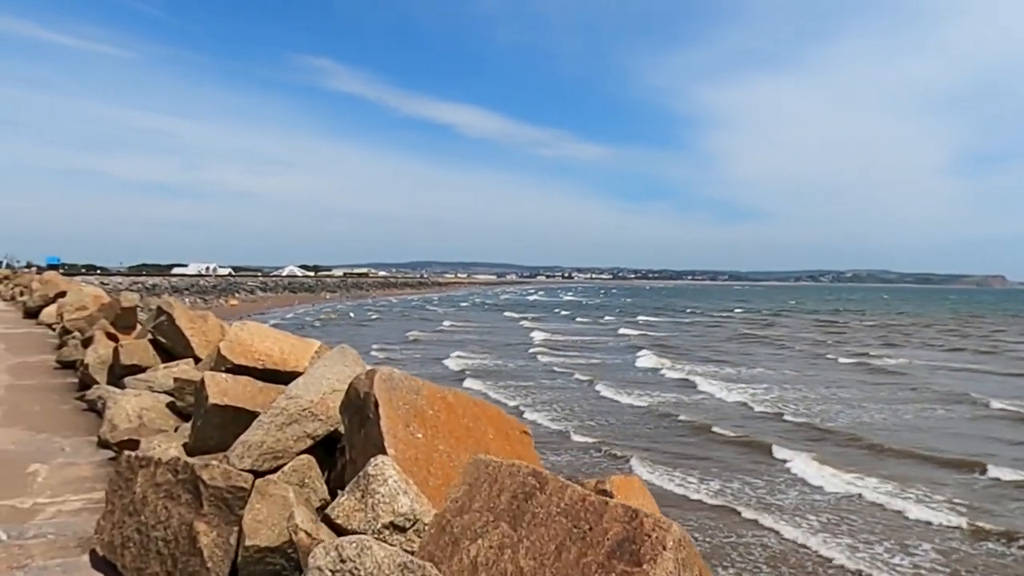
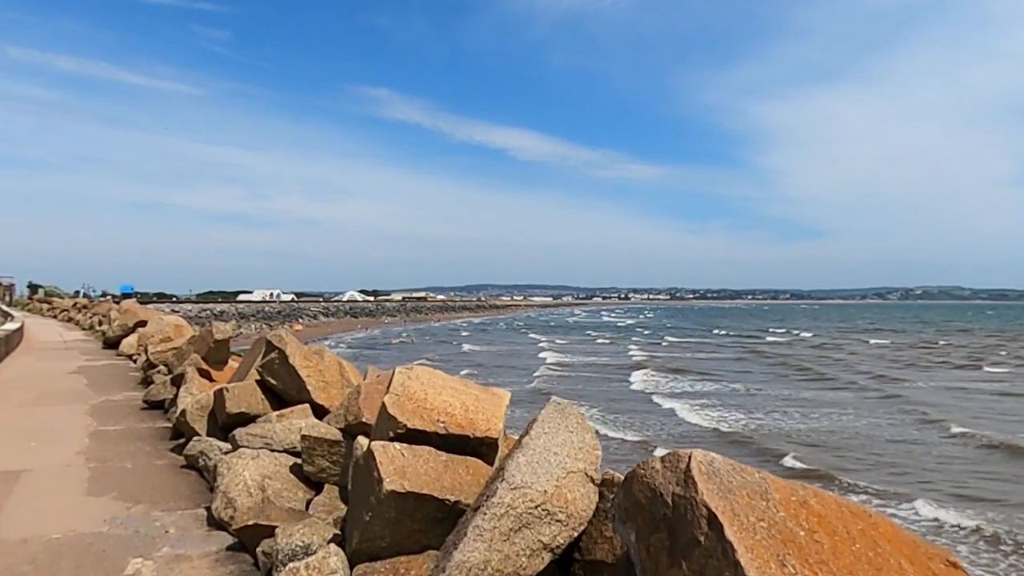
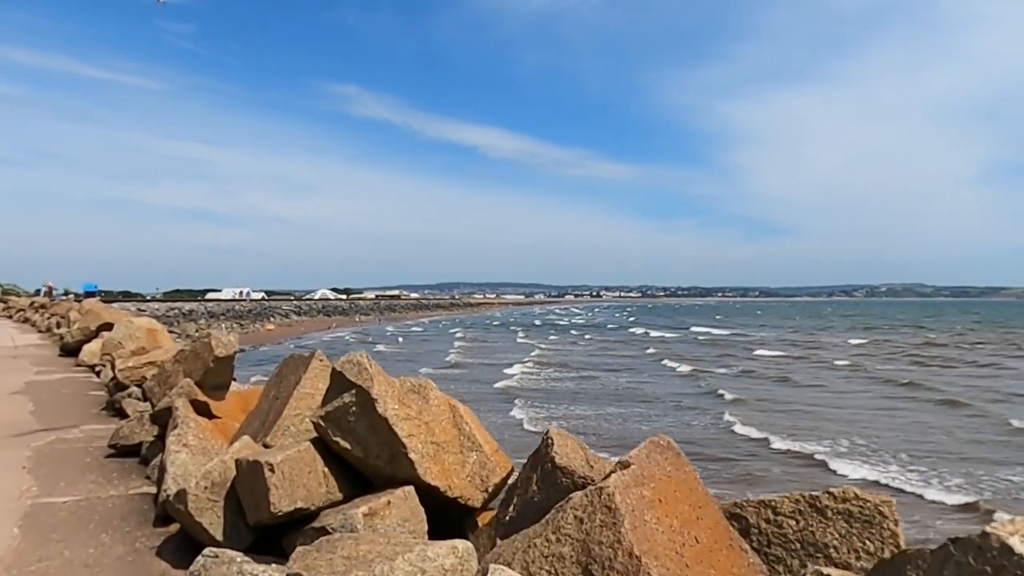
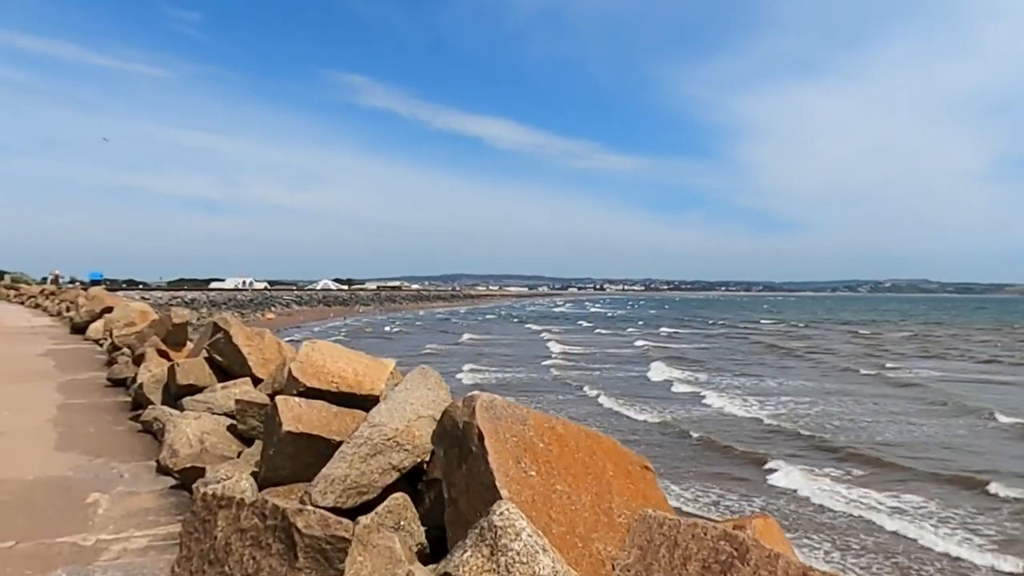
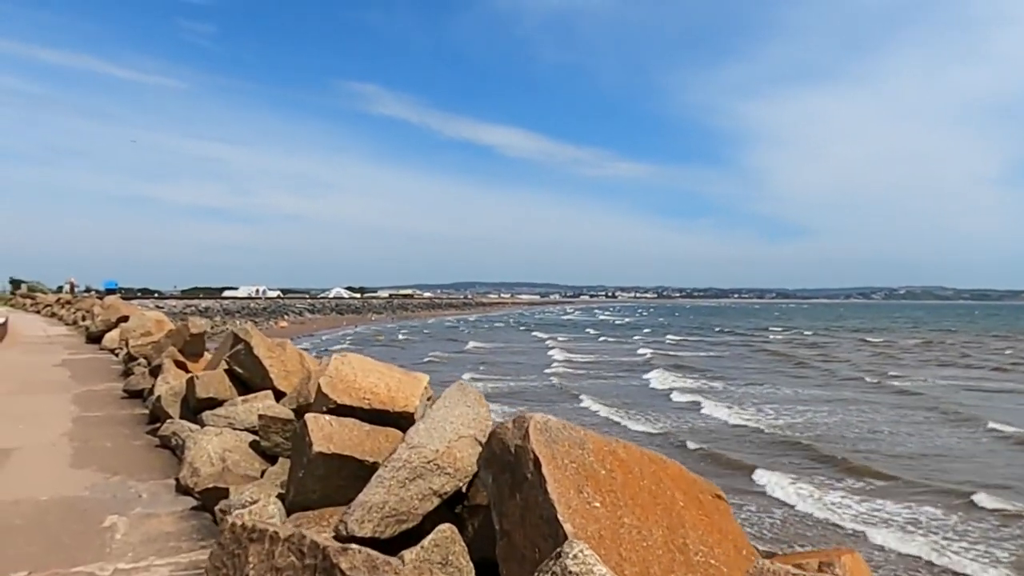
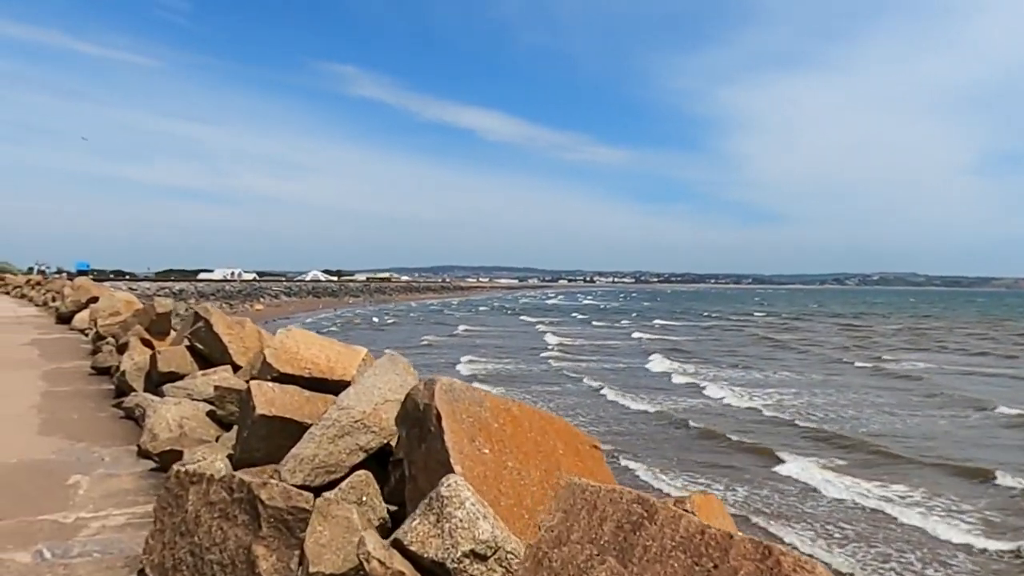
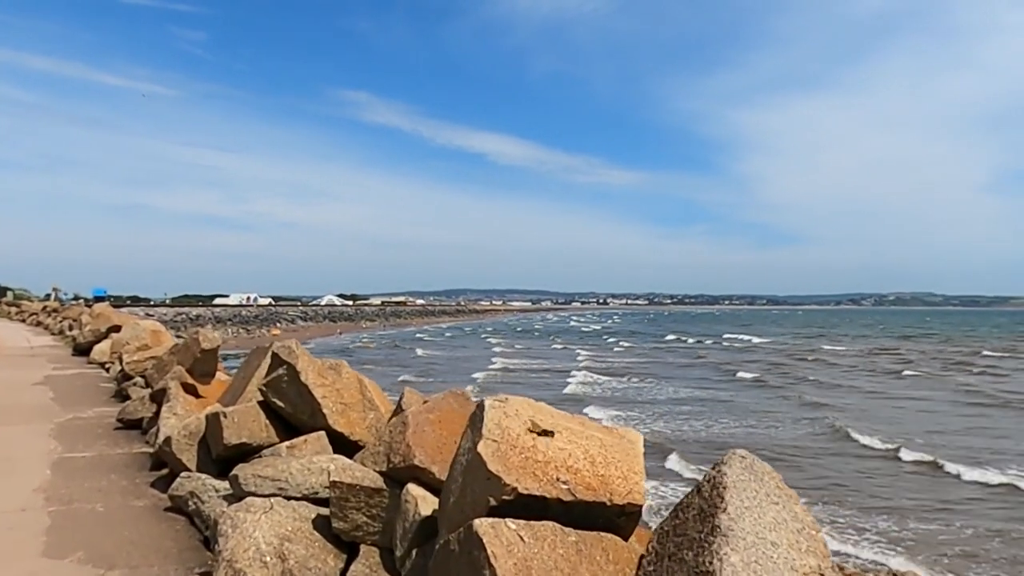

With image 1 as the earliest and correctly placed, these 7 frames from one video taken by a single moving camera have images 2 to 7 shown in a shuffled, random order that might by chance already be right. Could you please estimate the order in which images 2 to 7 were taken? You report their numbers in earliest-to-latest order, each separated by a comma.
6, 4, 5, 2, 7, 3
